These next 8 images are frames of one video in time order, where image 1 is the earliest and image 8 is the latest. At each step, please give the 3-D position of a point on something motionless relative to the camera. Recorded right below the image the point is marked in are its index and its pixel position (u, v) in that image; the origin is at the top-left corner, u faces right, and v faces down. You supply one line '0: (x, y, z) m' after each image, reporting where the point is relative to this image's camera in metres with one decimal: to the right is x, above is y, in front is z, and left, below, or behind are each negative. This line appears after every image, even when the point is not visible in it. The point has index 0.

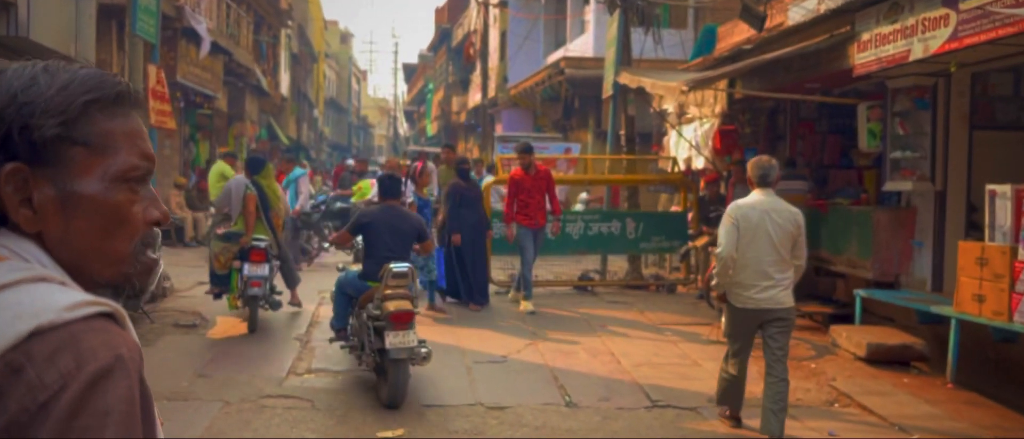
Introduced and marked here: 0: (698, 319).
0: (+2.0, -1.1, +8.7) m
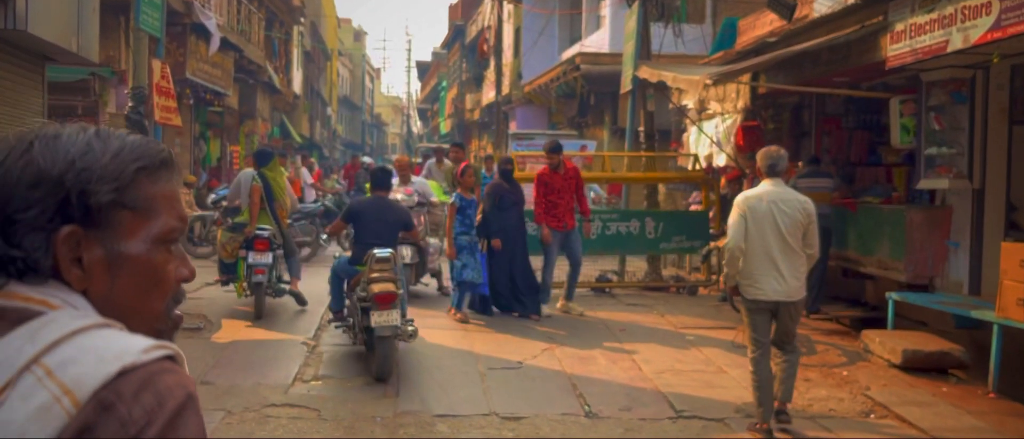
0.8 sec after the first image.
0: (+2.1, -1.1, +8.3) m
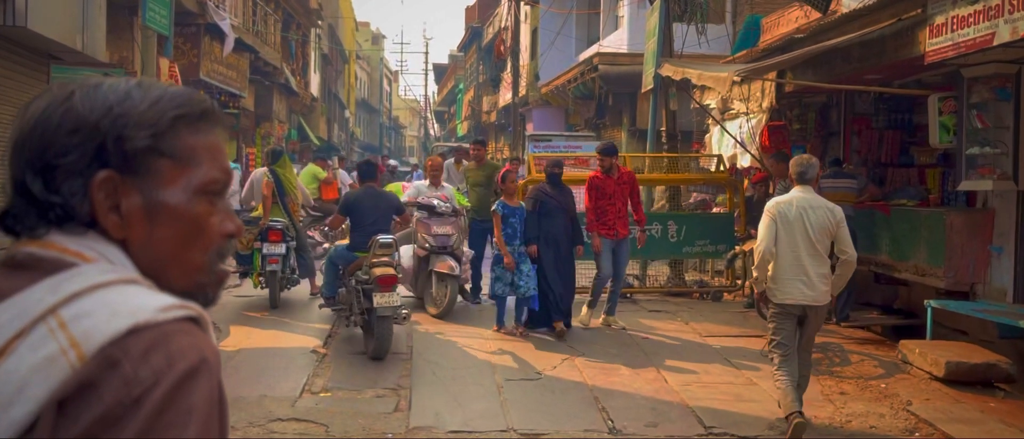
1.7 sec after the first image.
0: (+2.3, -1.1, +8.0) m
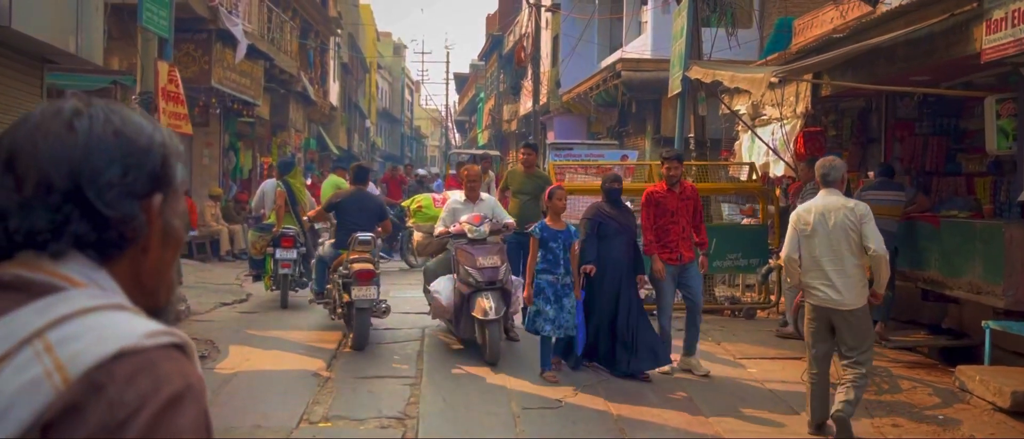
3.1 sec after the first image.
0: (+2.5, -1.2, +7.4) m
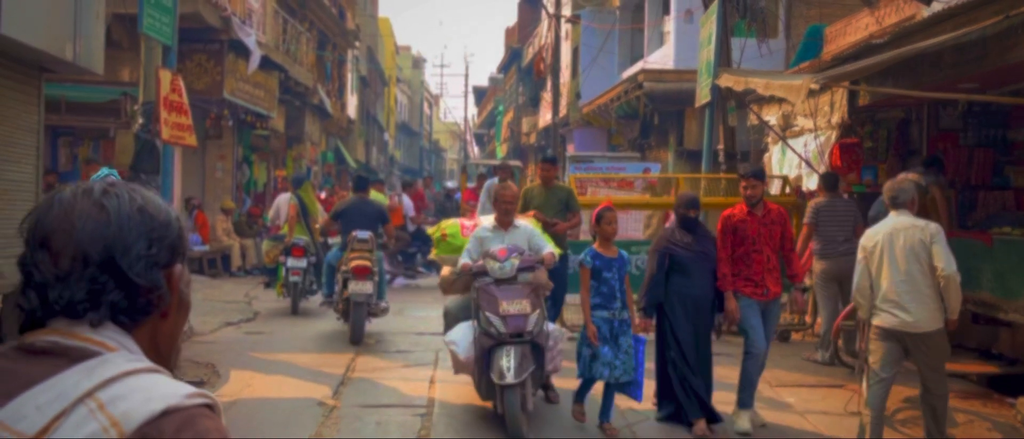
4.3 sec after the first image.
0: (+2.6, -1.4, +6.9) m
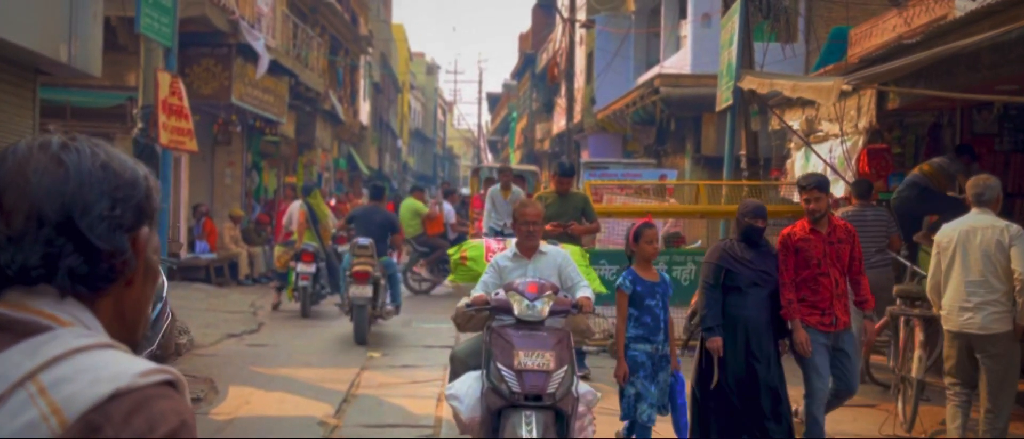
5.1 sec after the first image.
0: (+2.7, -1.4, +6.5) m
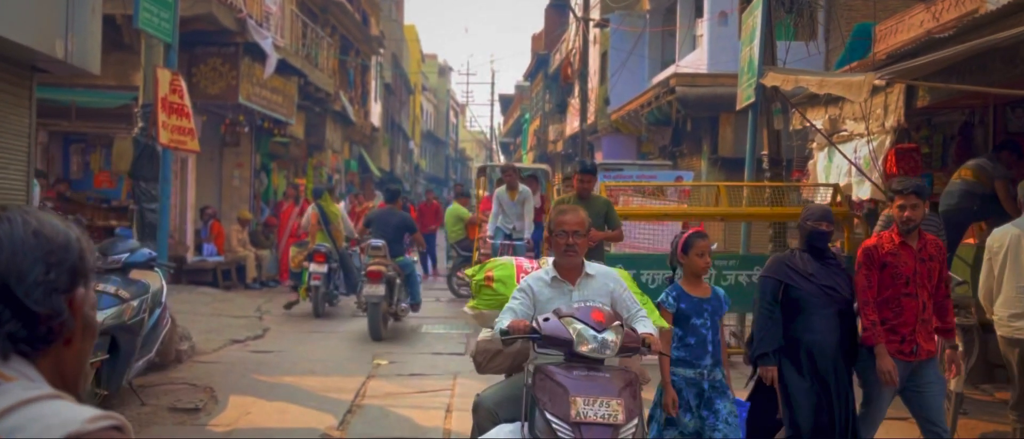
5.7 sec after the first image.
0: (+2.8, -1.4, +6.1) m
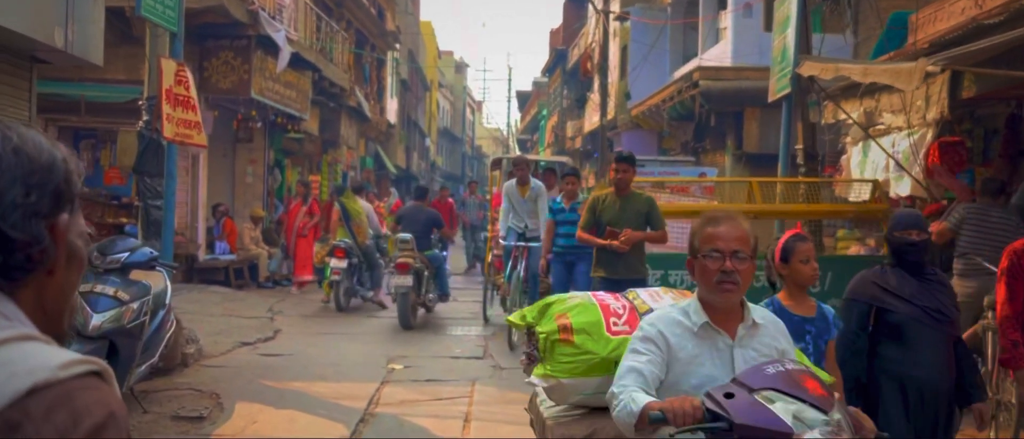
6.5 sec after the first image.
0: (+3.0, -1.4, +5.7) m
